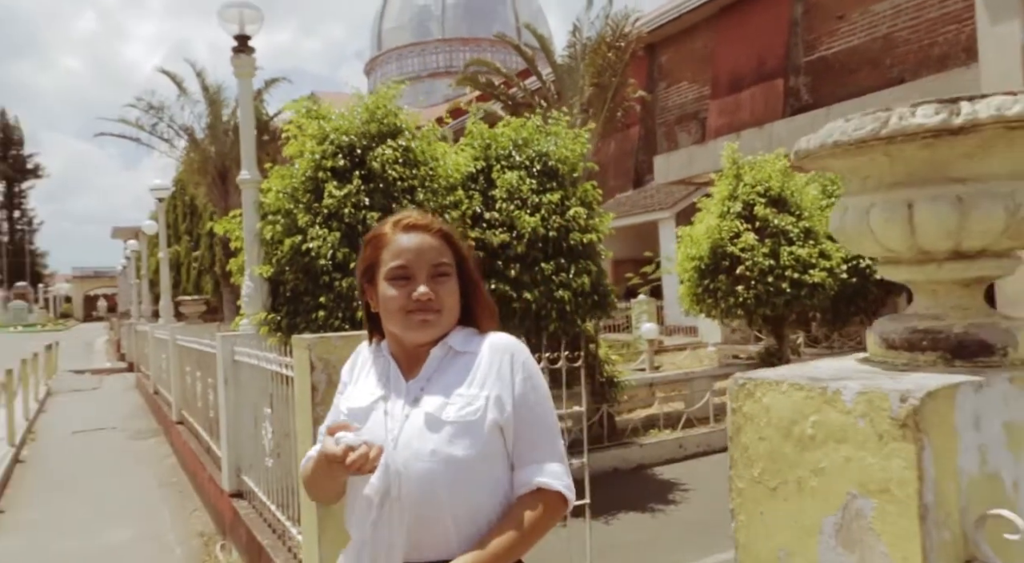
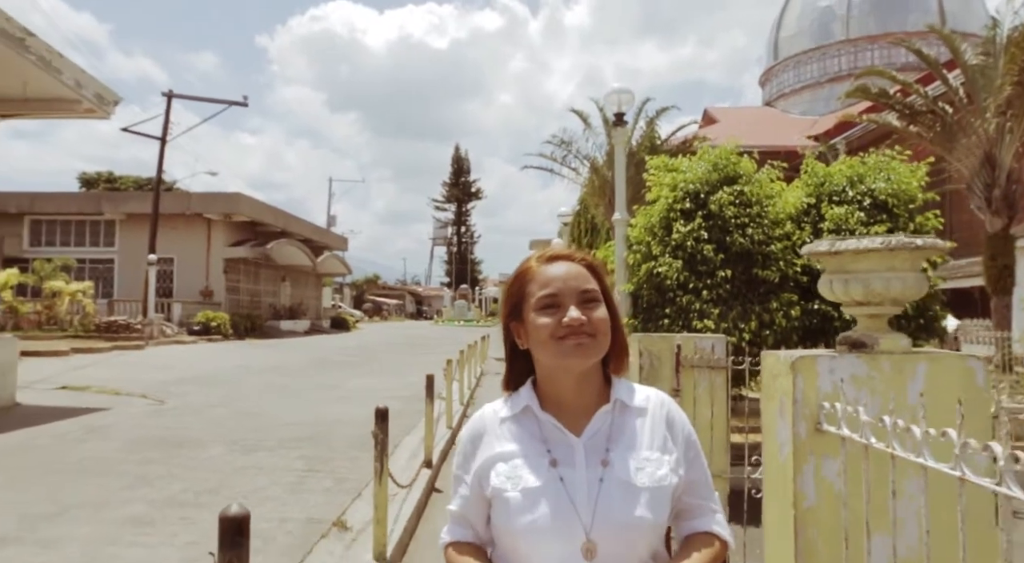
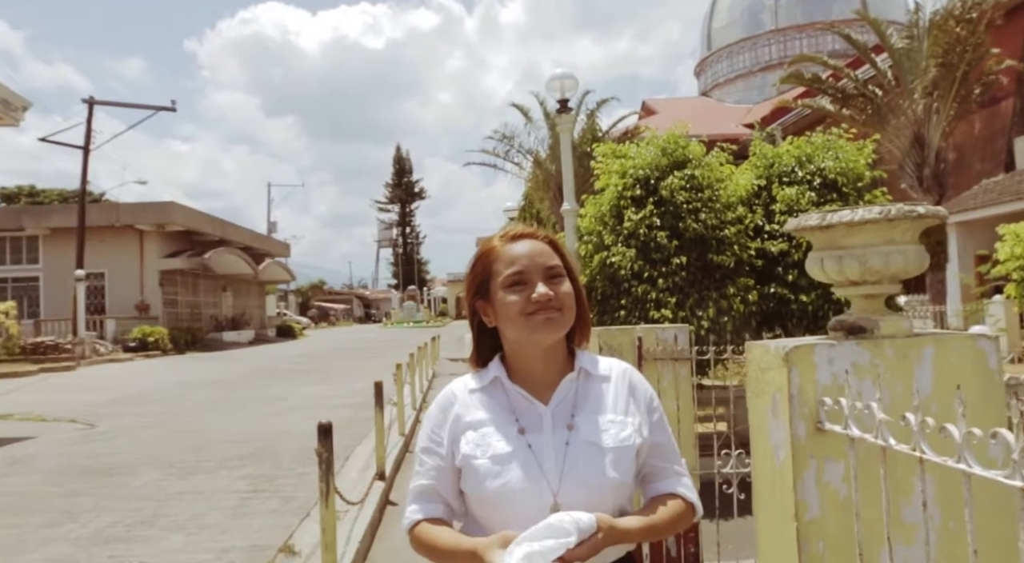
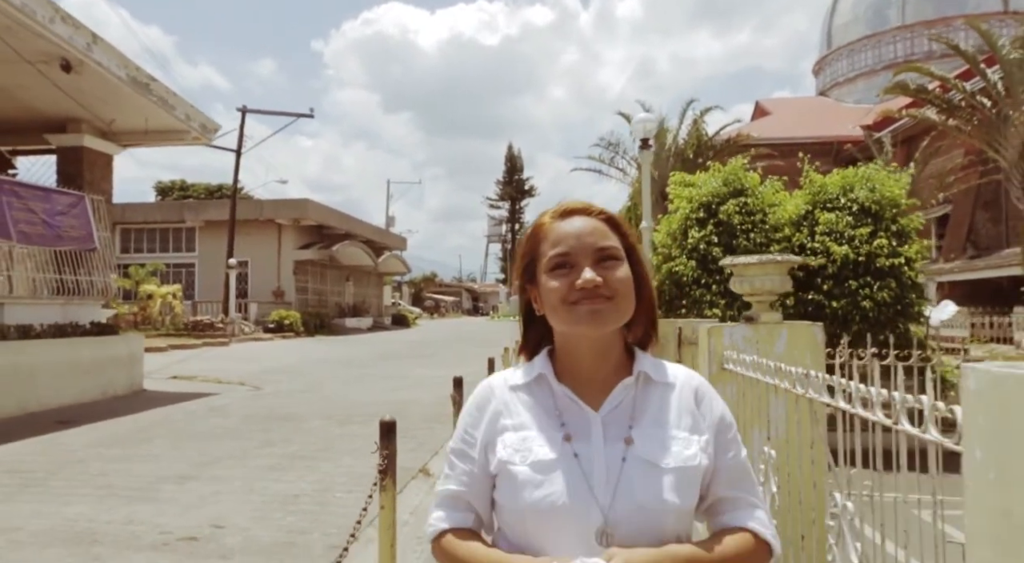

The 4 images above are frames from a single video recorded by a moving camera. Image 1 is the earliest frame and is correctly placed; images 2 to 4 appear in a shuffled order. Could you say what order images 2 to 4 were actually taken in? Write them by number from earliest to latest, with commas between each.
3, 2, 4
